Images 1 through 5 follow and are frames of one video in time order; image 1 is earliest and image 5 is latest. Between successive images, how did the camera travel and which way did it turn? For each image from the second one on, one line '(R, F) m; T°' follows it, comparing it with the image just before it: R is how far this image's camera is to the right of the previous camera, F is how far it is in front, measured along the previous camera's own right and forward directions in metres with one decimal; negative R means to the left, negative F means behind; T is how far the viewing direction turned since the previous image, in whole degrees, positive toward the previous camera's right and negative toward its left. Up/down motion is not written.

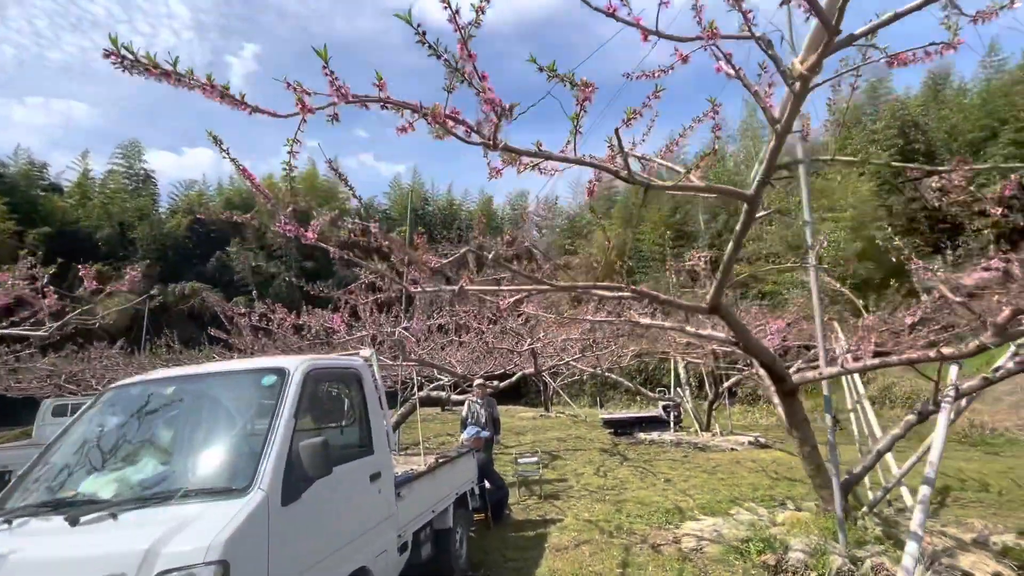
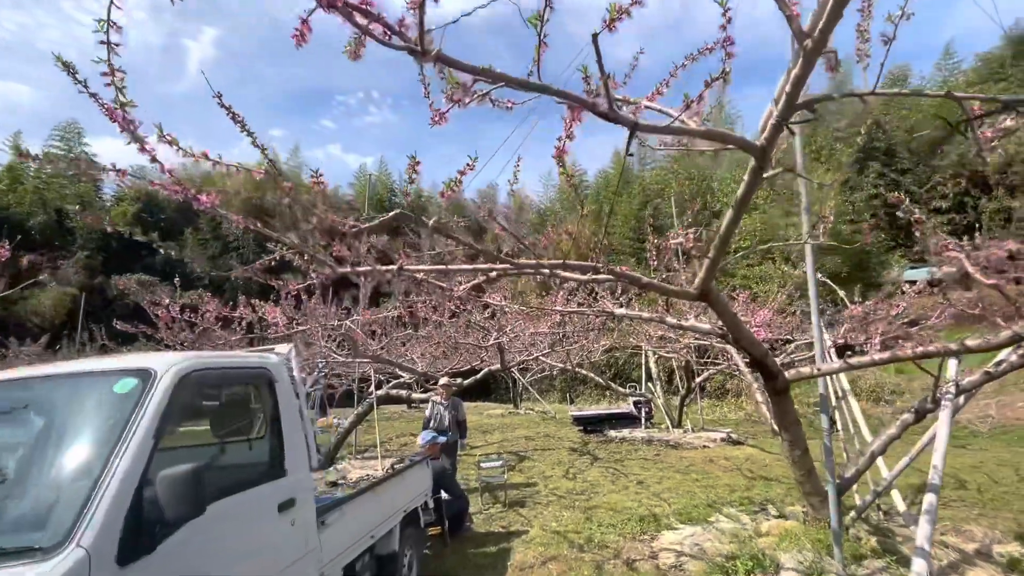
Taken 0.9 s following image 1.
(+0.1, +0.6) m; +4°
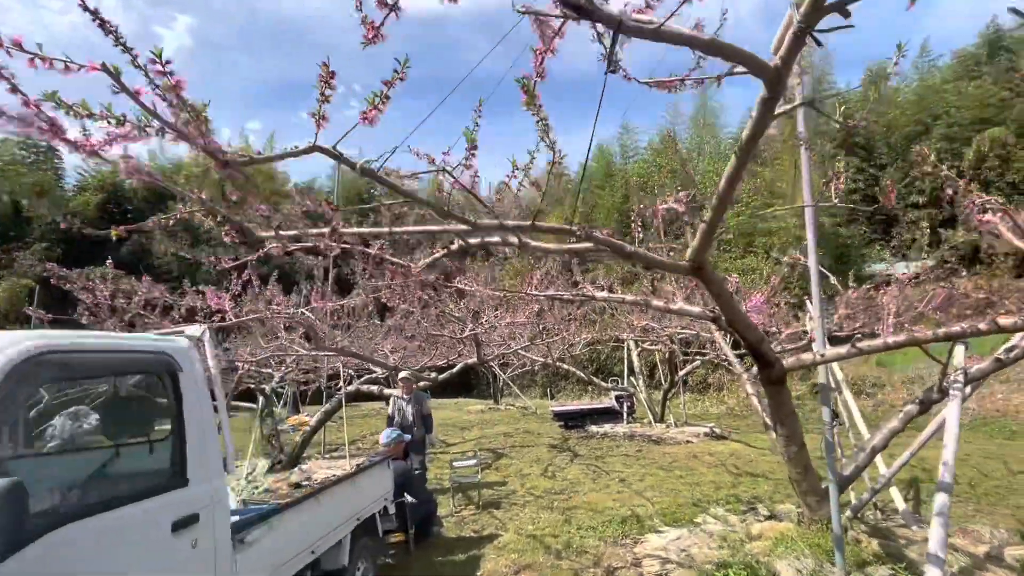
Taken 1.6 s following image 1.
(+0.1, +0.4) m; +2°
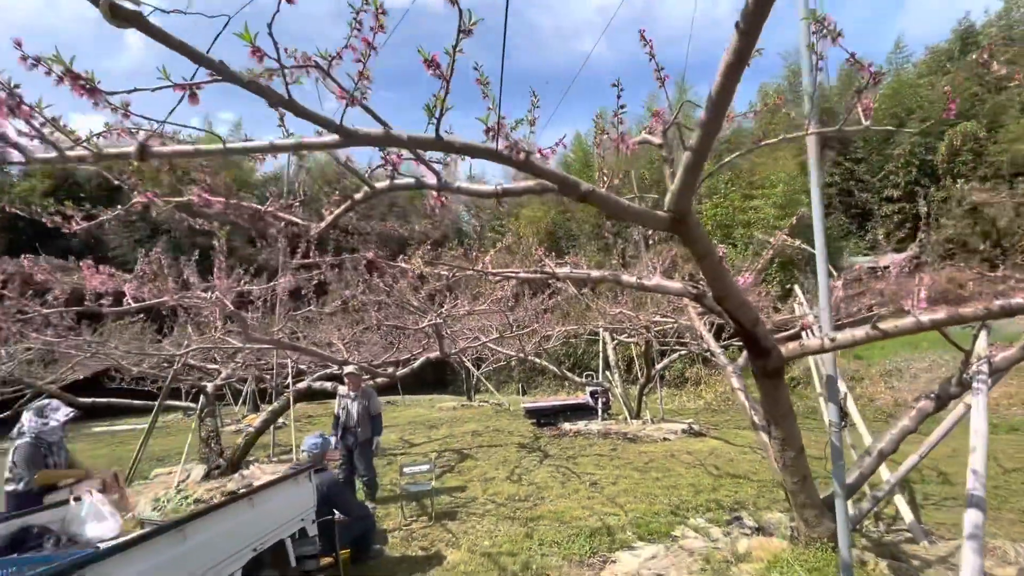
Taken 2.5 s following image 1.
(+0.2, +0.7) m; +2°
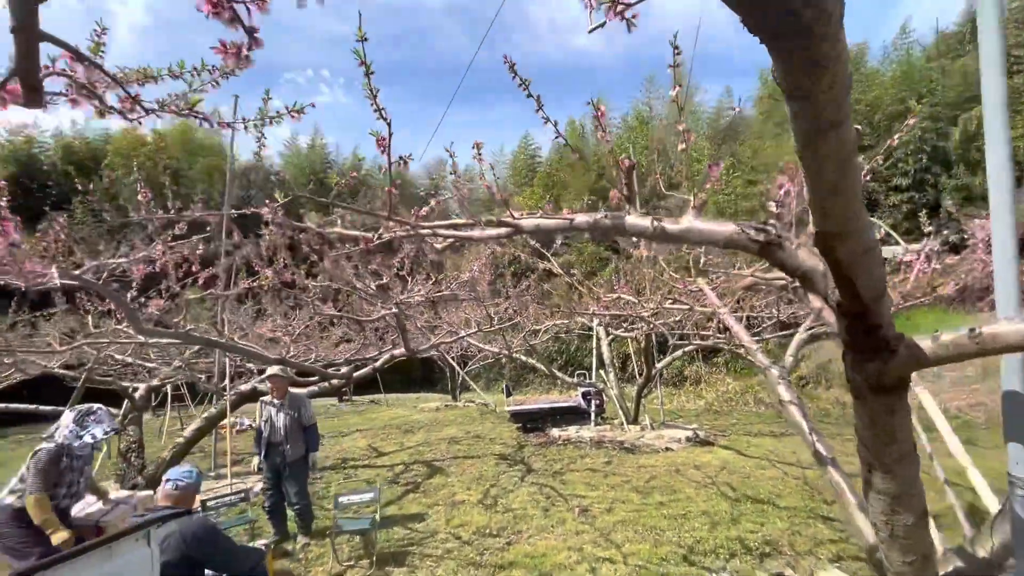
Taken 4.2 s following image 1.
(+0.2, +1.2) m; +1°
